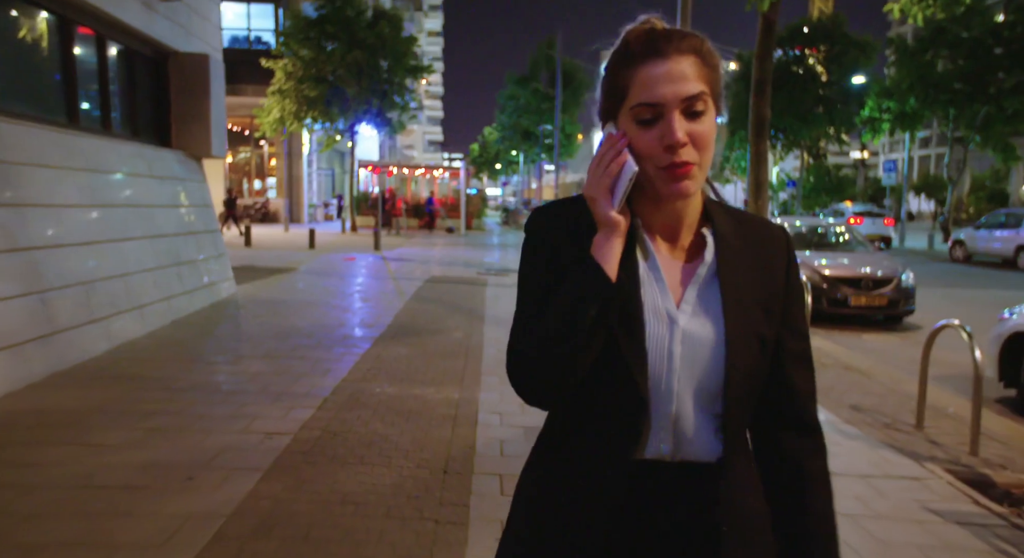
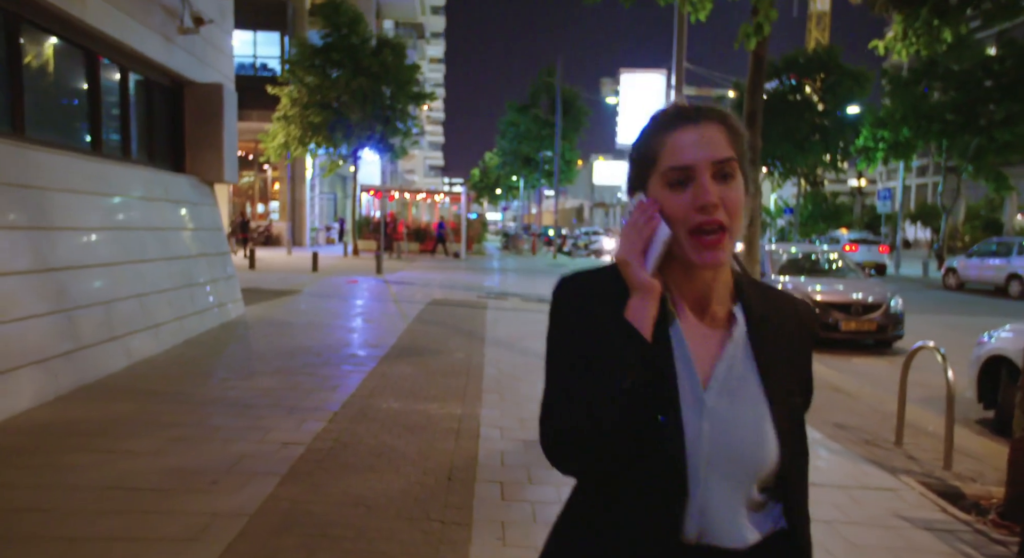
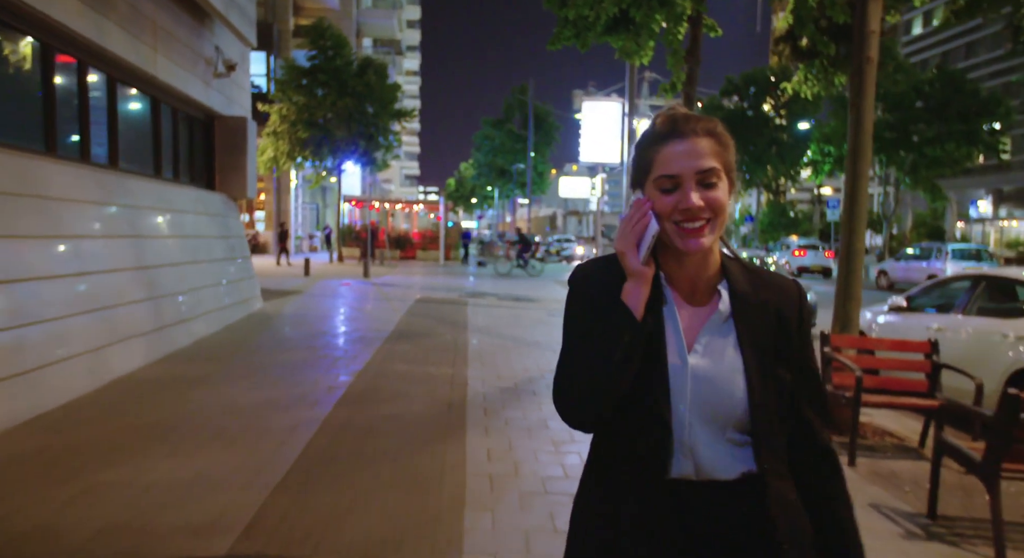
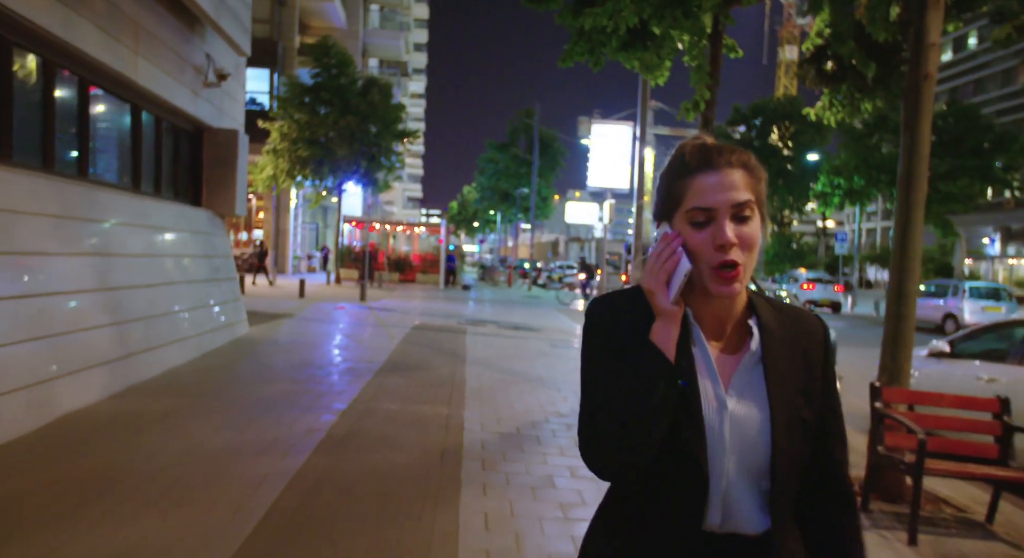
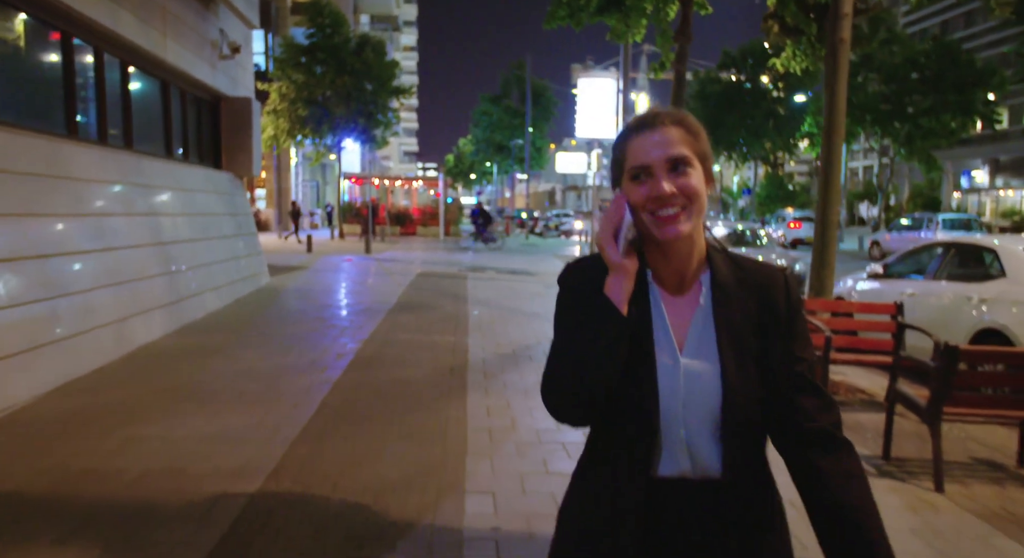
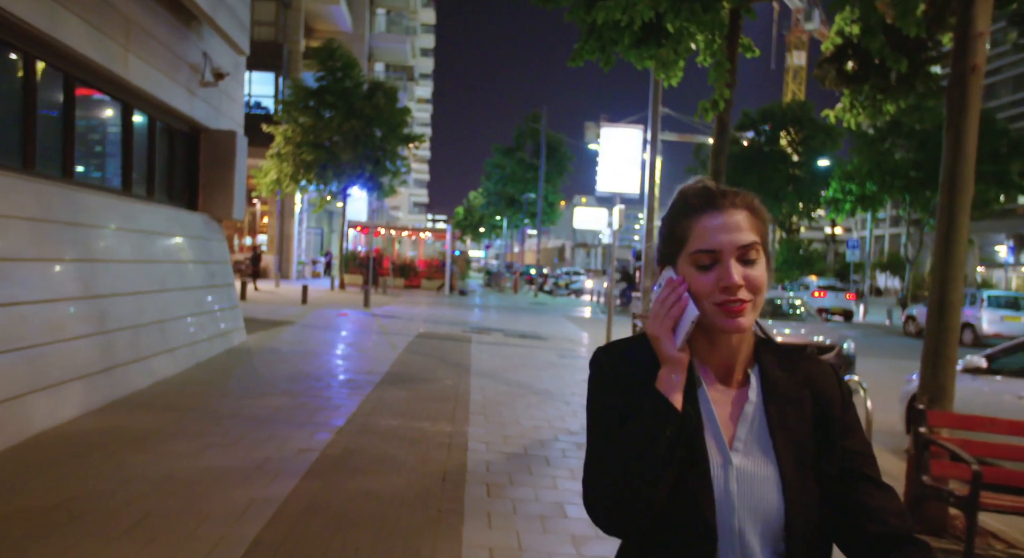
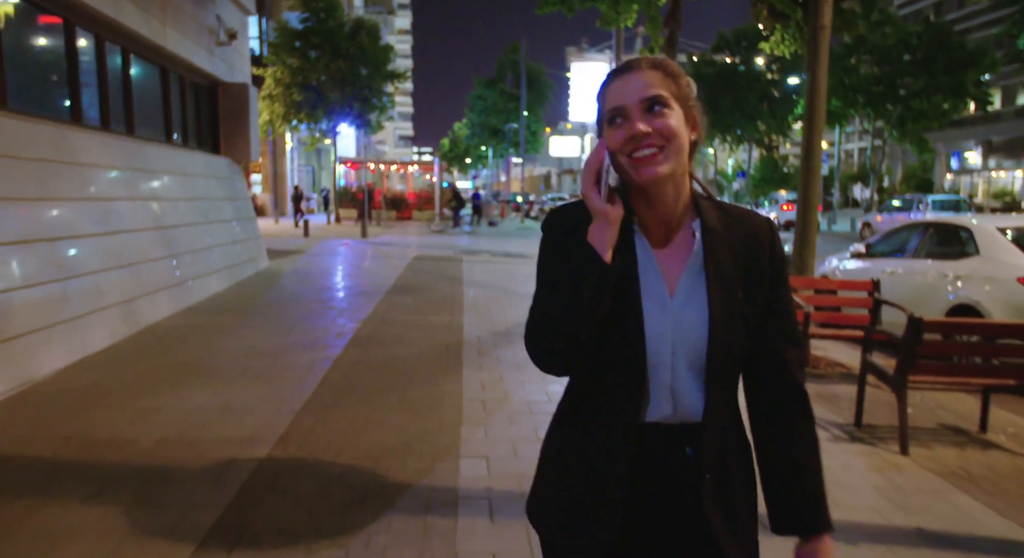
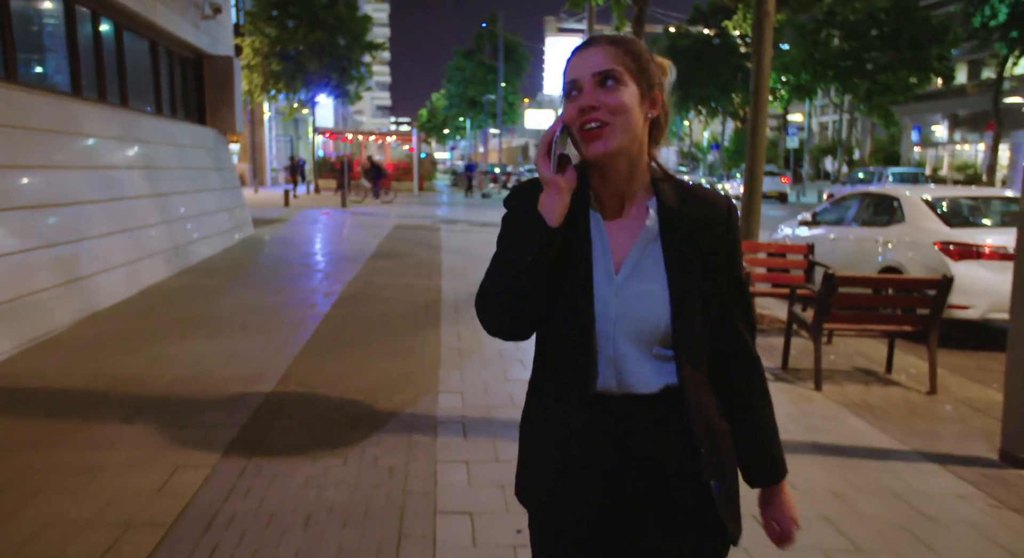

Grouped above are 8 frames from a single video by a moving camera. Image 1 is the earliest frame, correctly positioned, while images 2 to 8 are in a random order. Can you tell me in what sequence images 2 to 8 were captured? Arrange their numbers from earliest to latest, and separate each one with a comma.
2, 6, 4, 3, 5, 7, 8
